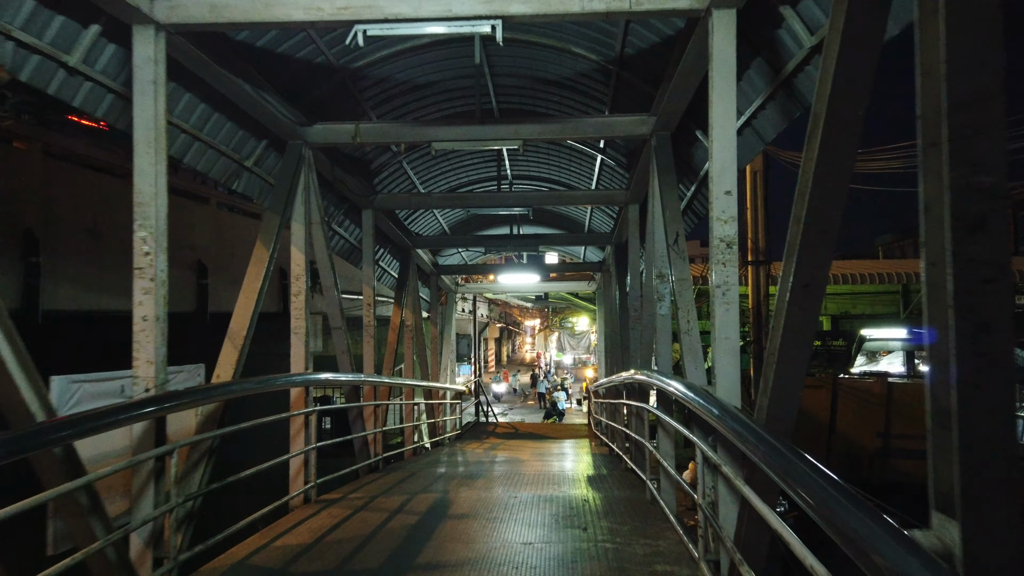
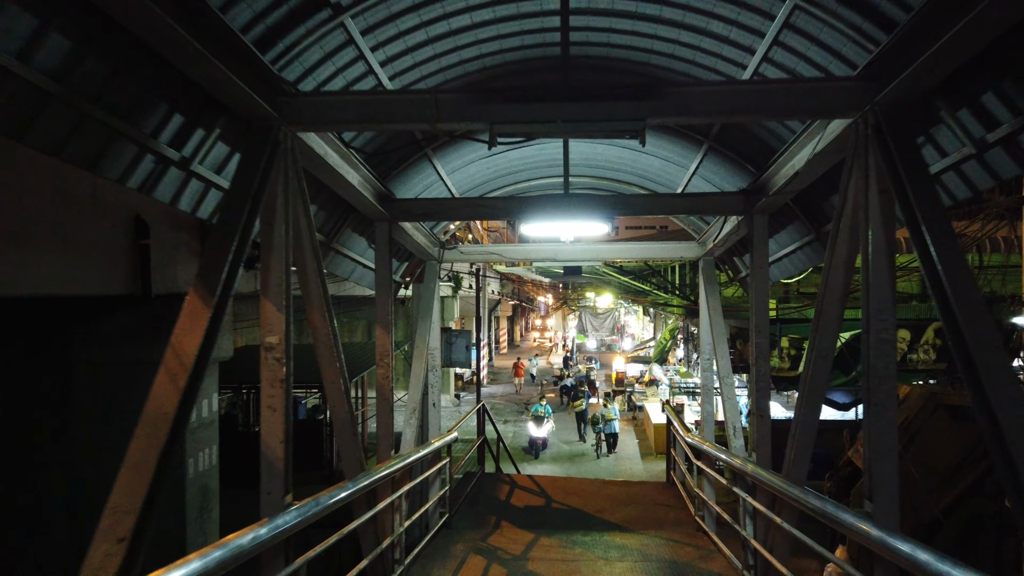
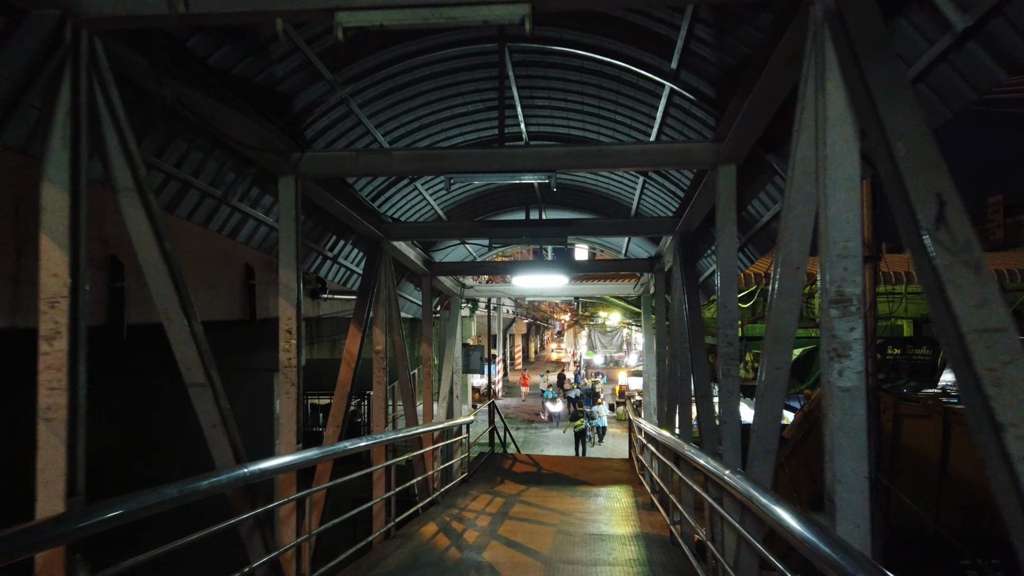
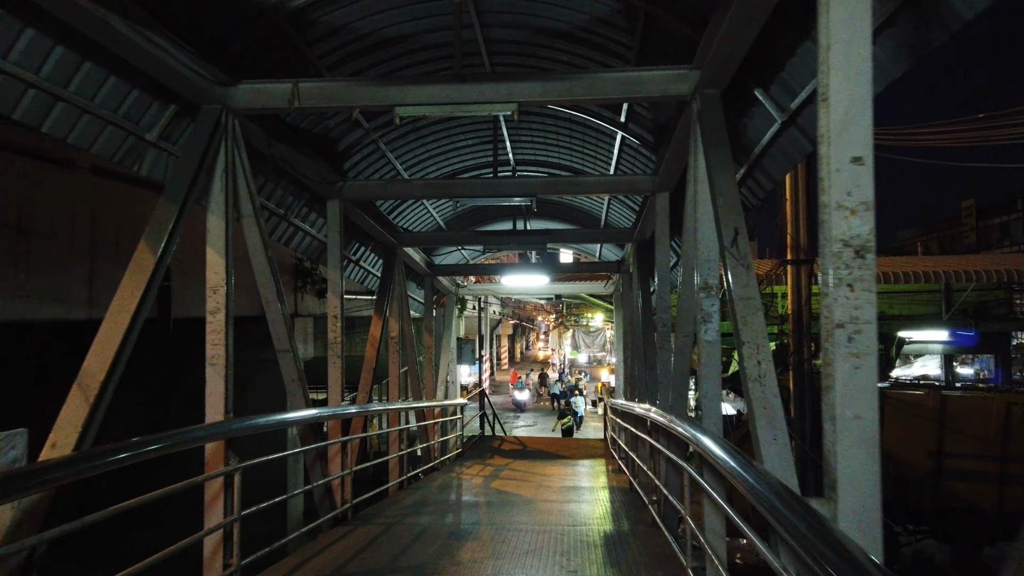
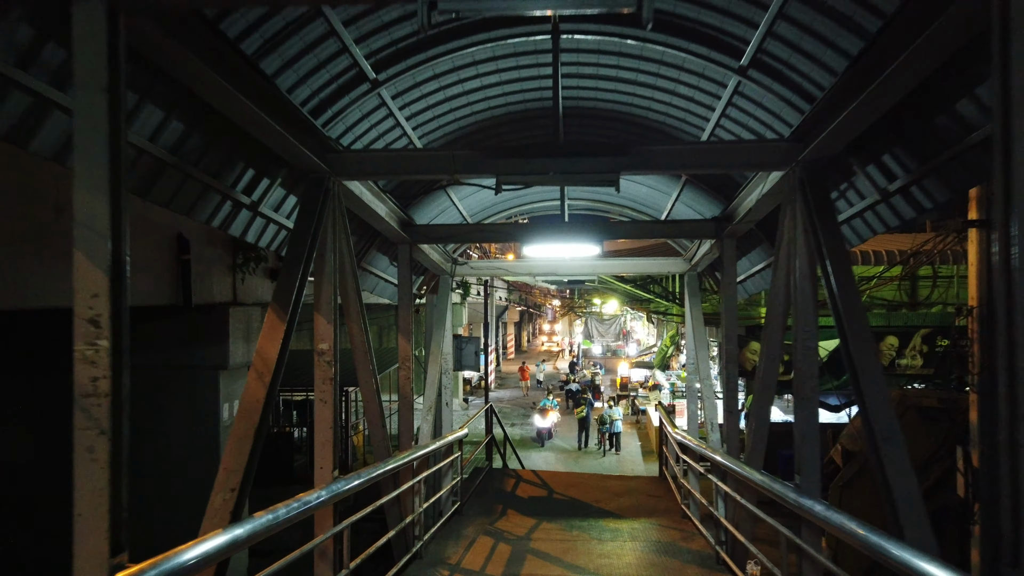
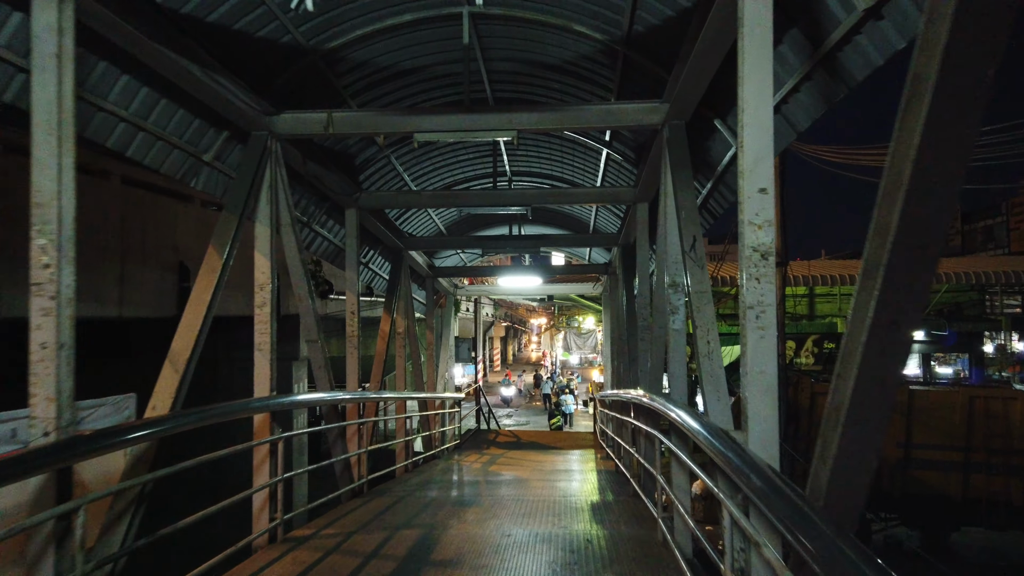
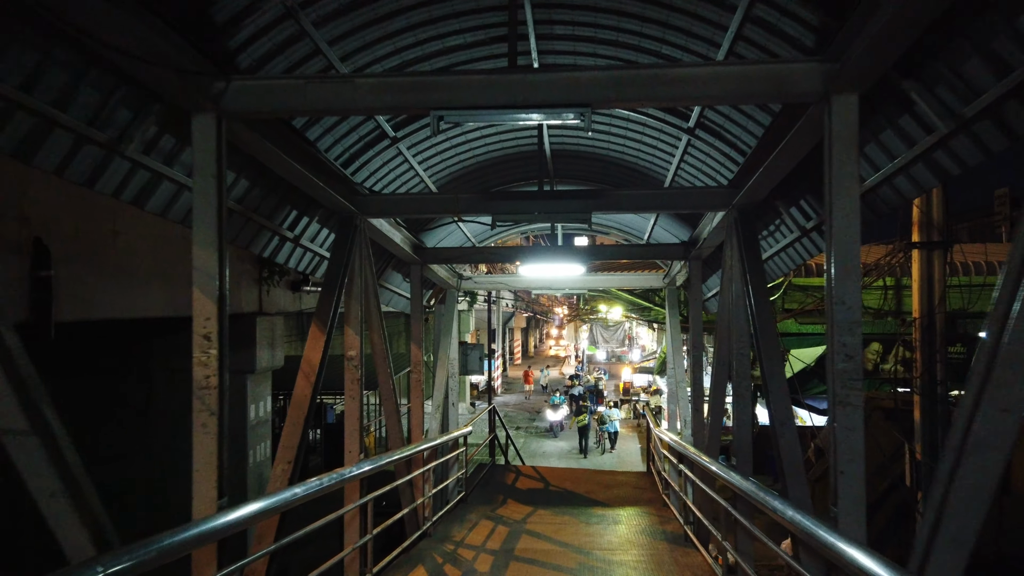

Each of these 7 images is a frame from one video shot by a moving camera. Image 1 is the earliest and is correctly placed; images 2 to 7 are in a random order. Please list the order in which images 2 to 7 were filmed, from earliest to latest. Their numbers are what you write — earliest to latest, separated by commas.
6, 4, 3, 7, 5, 2
